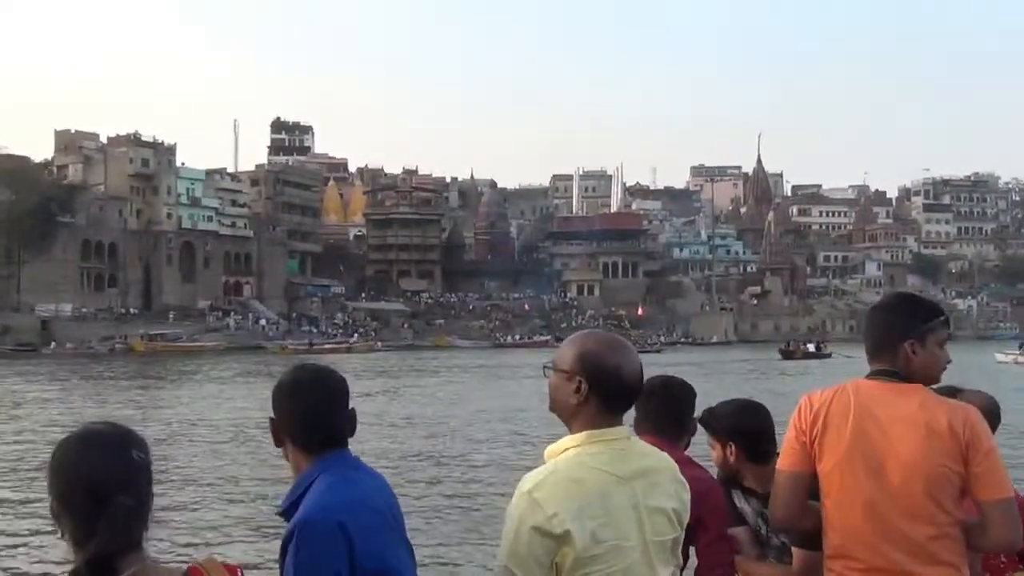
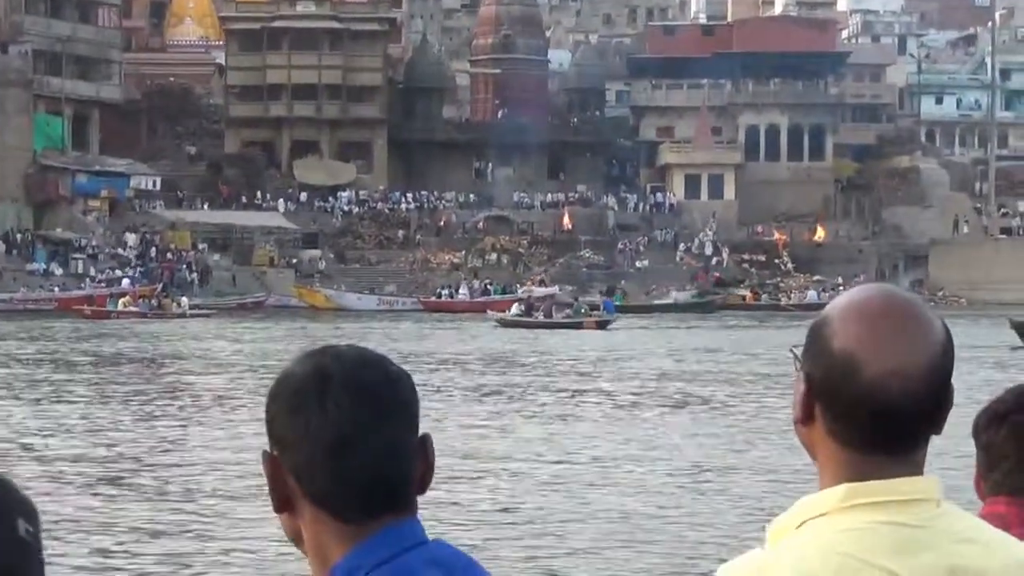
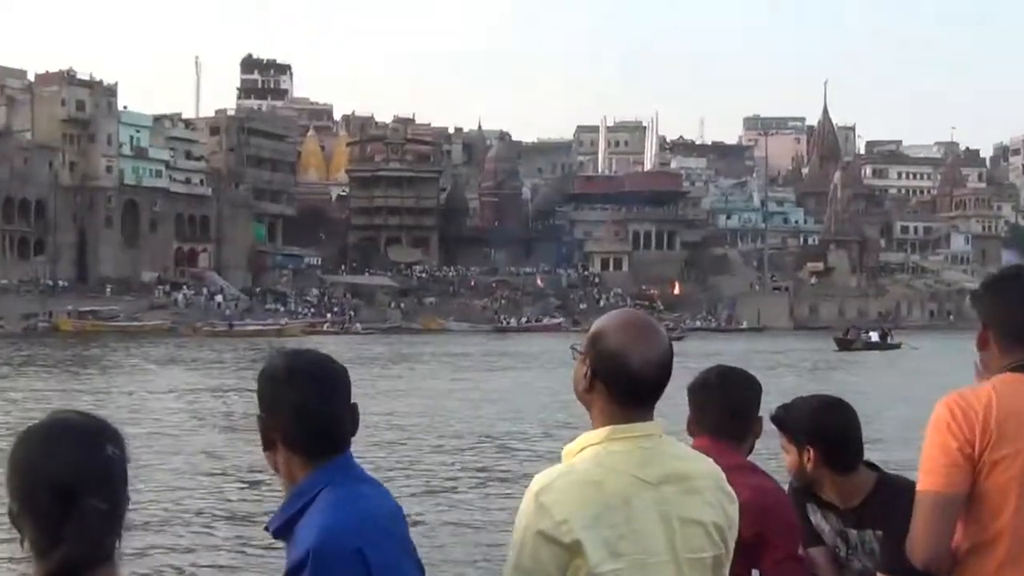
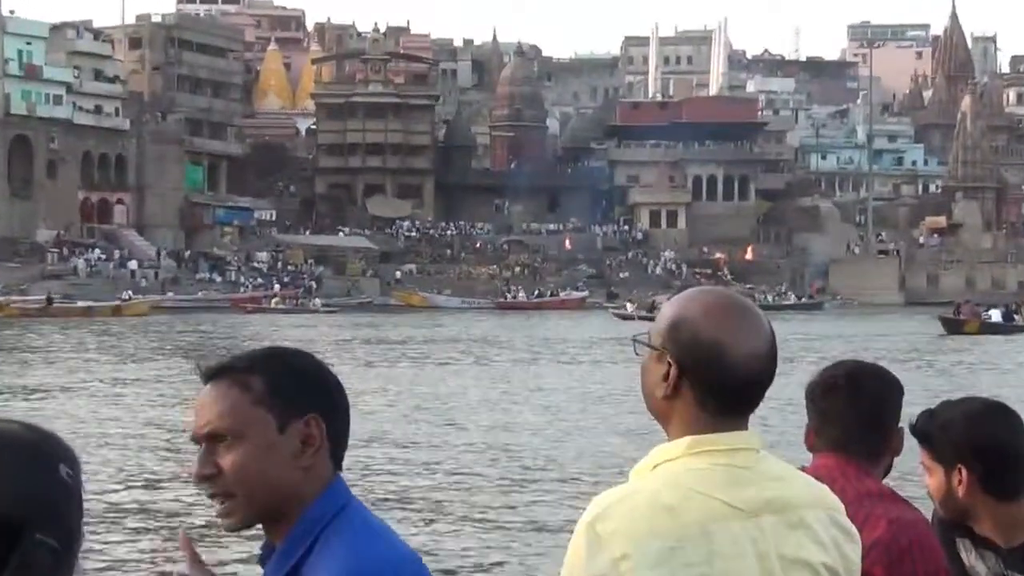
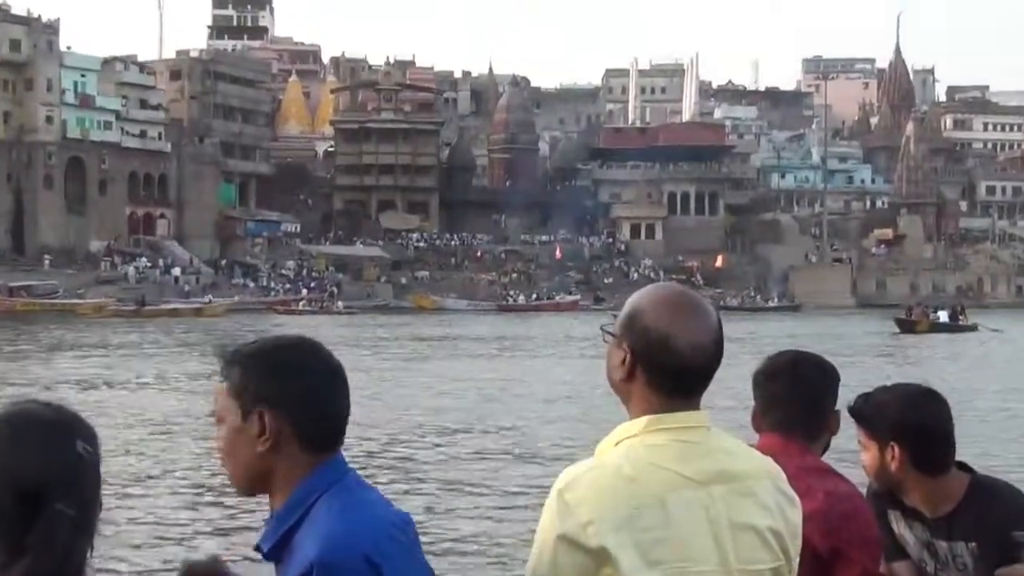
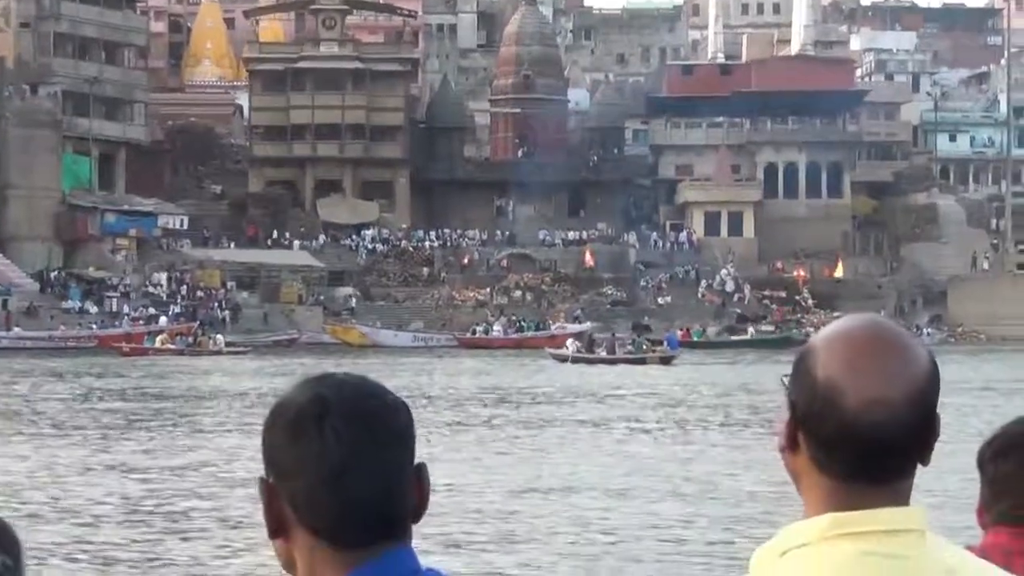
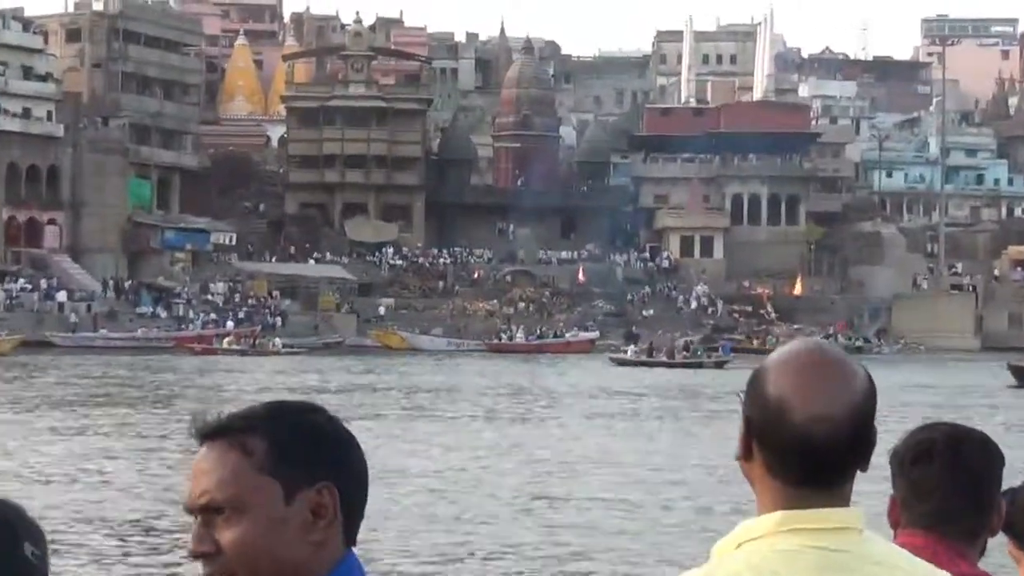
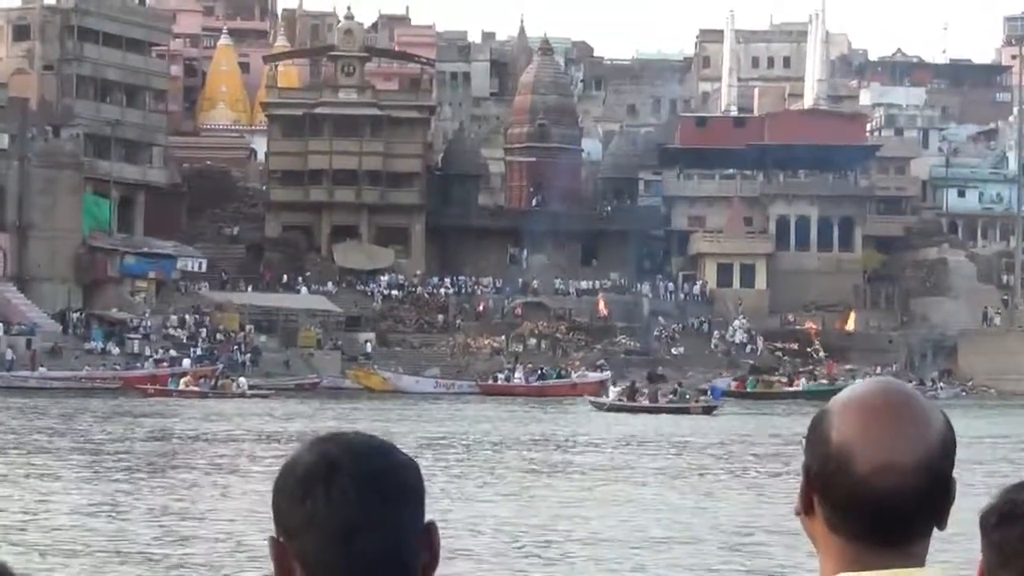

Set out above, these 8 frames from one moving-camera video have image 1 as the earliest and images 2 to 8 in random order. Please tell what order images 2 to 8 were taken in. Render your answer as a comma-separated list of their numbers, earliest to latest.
3, 5, 4, 7, 8, 6, 2
